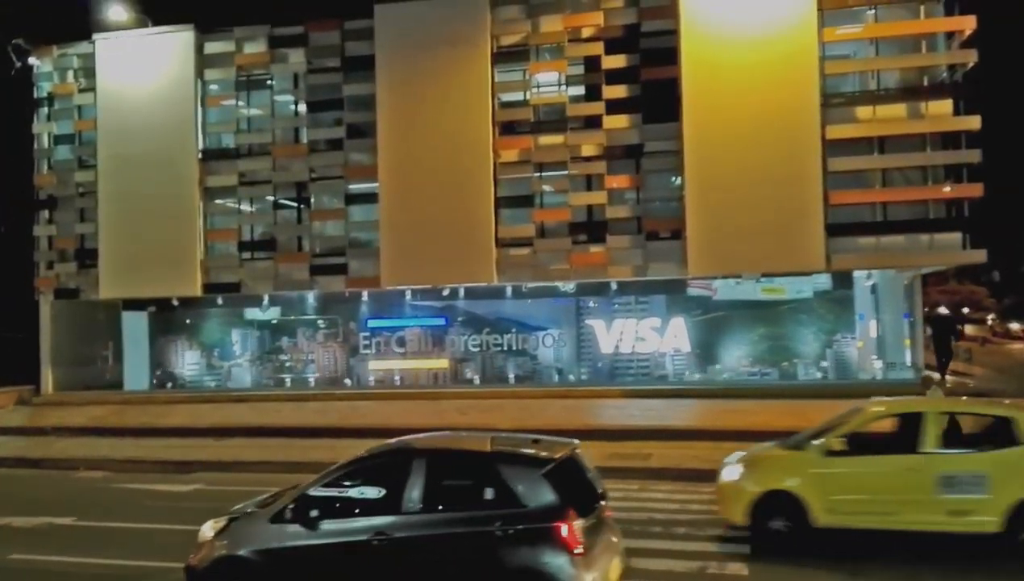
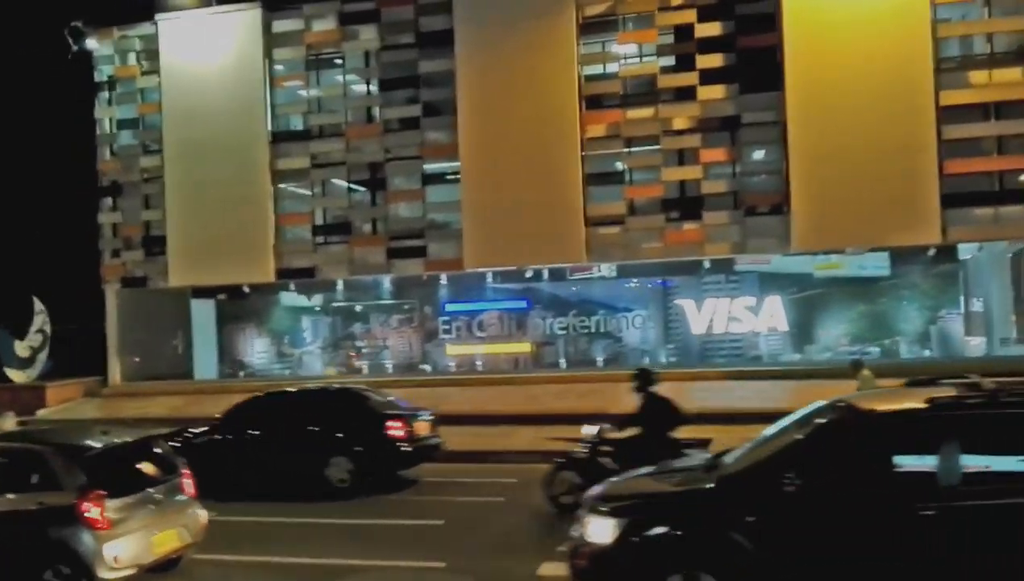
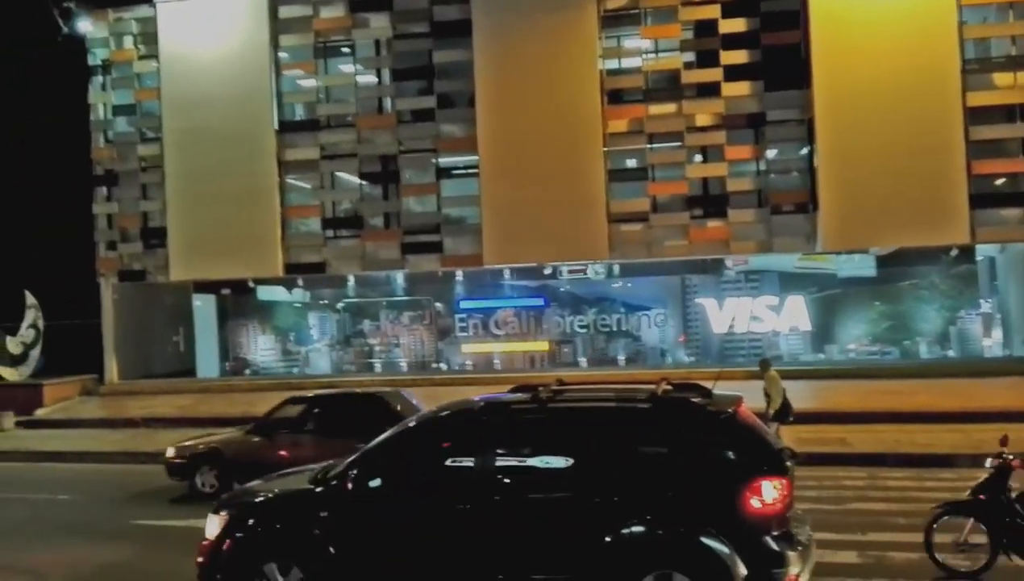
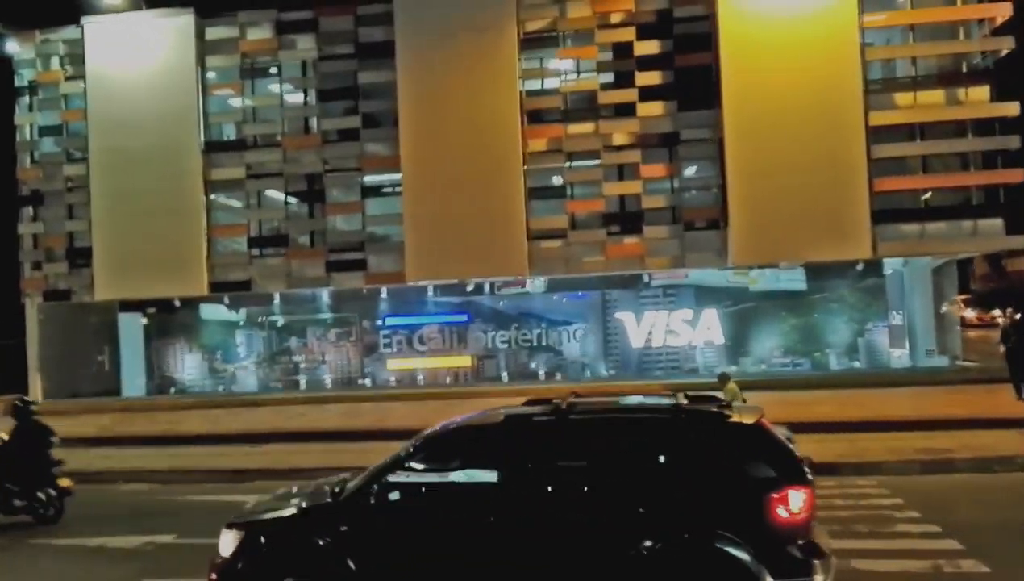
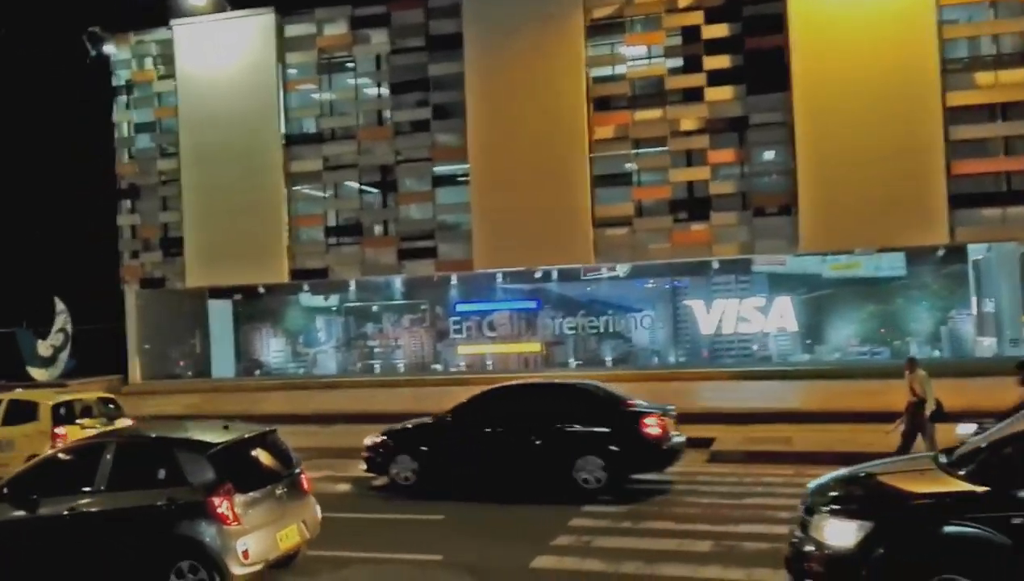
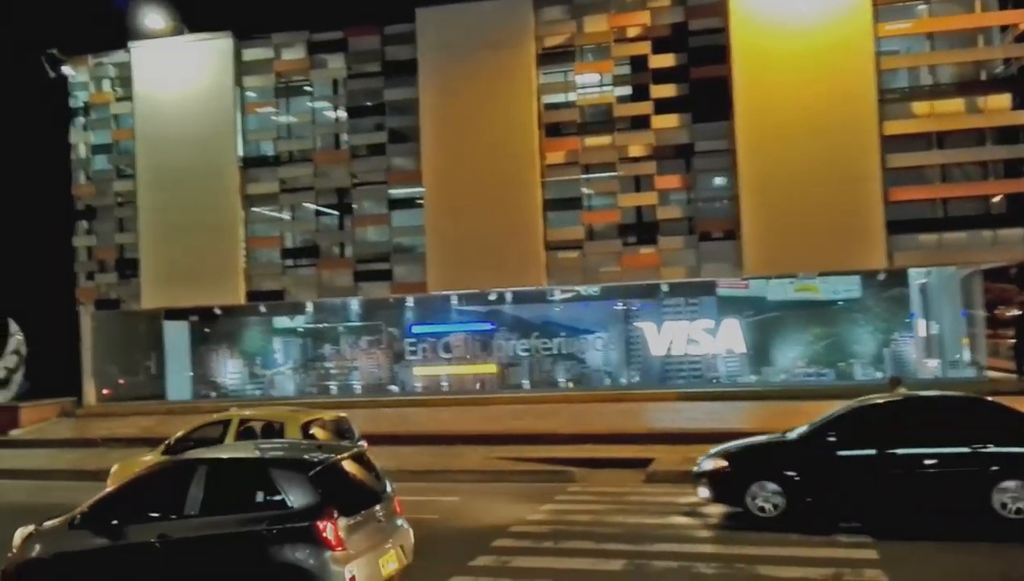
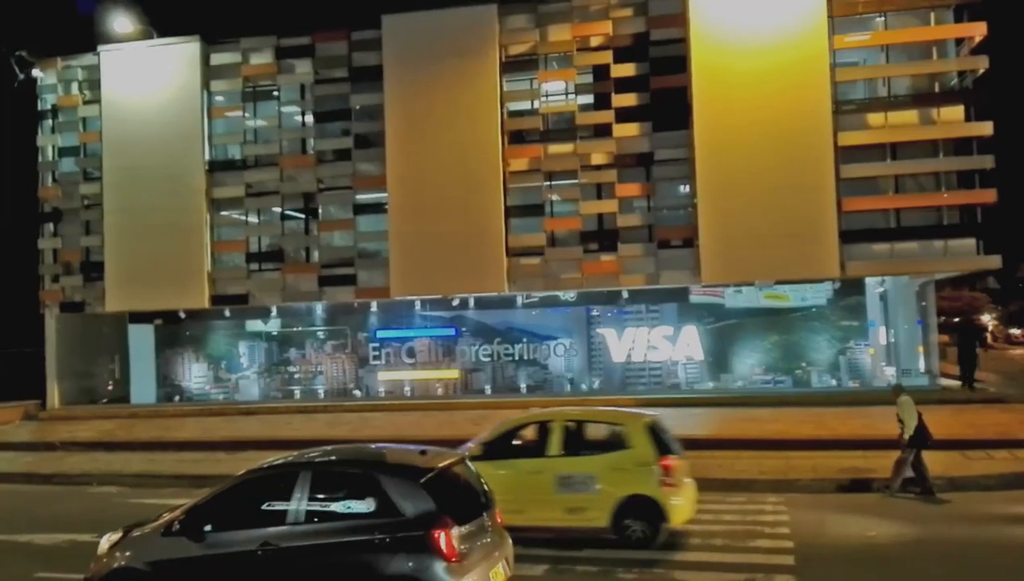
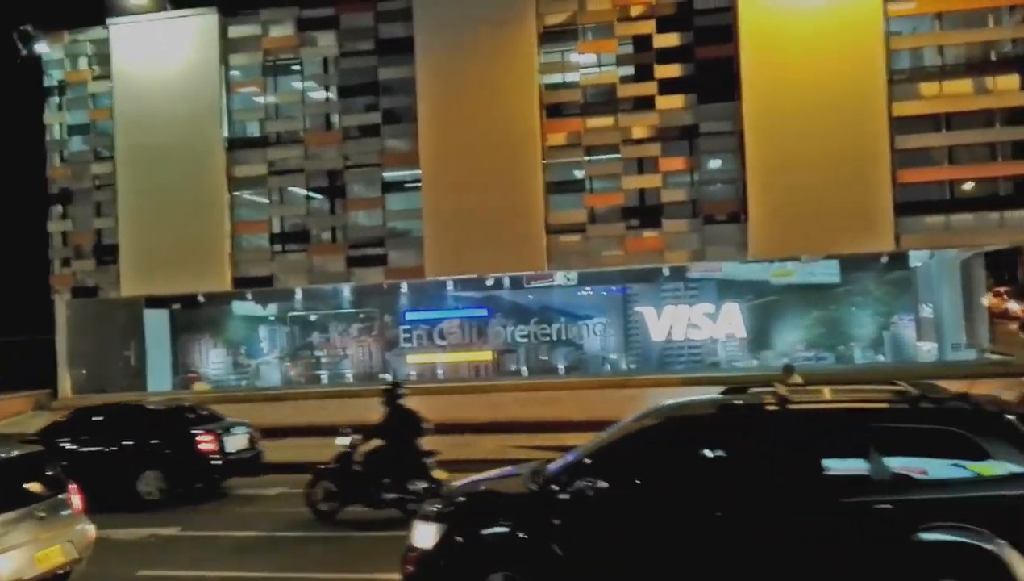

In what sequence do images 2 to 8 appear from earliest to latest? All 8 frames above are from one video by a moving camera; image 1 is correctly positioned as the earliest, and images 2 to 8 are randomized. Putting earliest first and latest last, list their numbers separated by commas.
7, 6, 5, 2, 8, 4, 3
